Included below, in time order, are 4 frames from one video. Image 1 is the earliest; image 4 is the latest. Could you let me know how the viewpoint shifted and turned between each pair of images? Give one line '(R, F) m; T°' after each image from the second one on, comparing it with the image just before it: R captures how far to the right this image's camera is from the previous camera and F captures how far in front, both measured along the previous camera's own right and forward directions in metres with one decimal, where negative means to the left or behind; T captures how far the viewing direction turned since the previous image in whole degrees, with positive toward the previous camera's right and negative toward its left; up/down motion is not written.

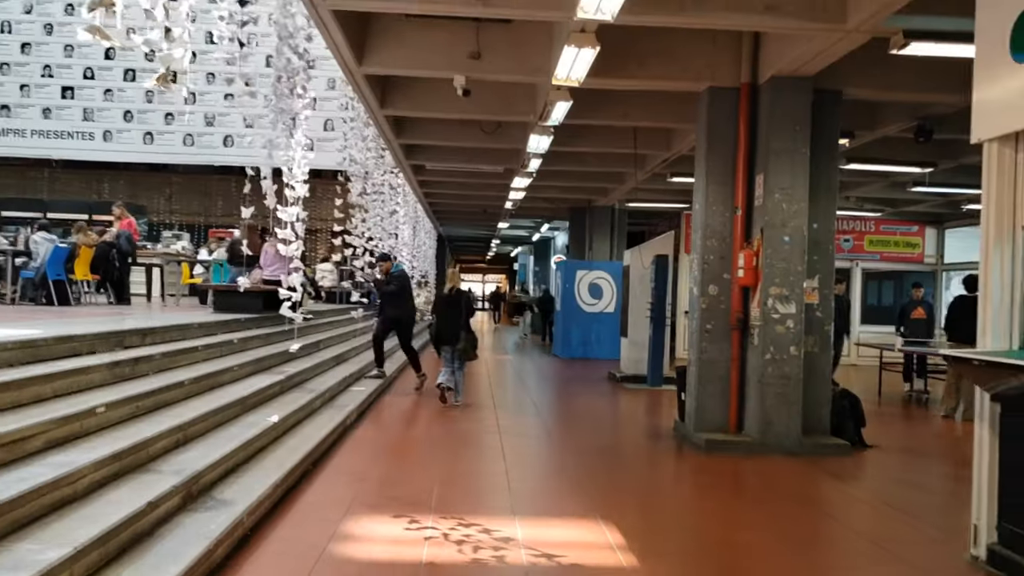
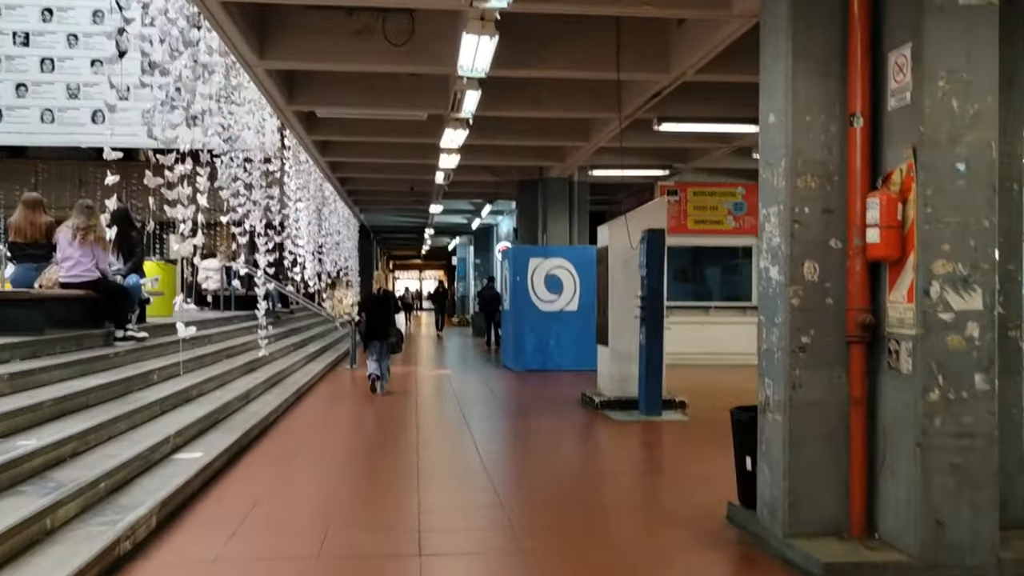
(+0.1, +3.5) m; +4°
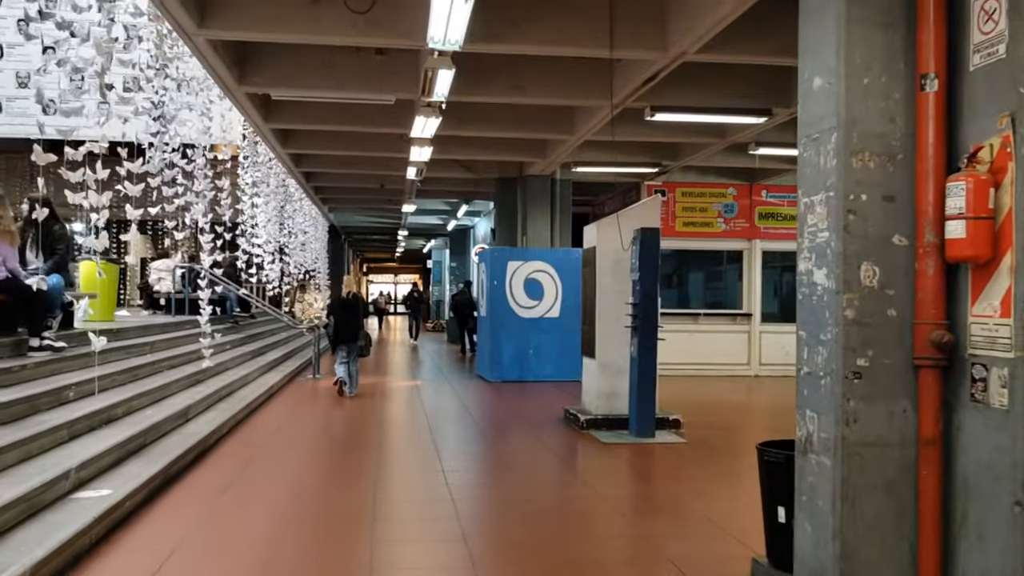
(0.0, +0.9) m; +2°
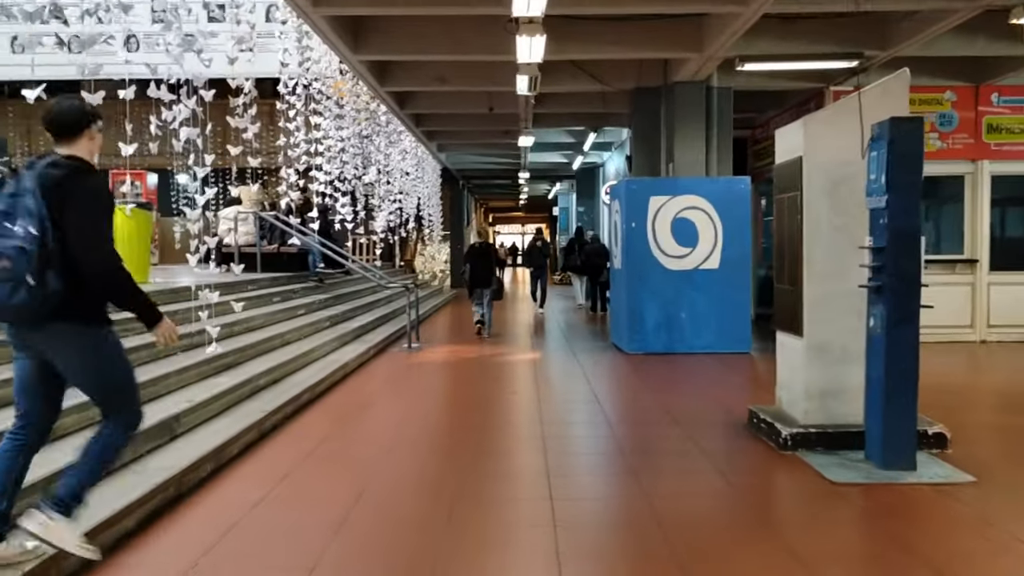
(-0.2, +2.9) m; -9°
